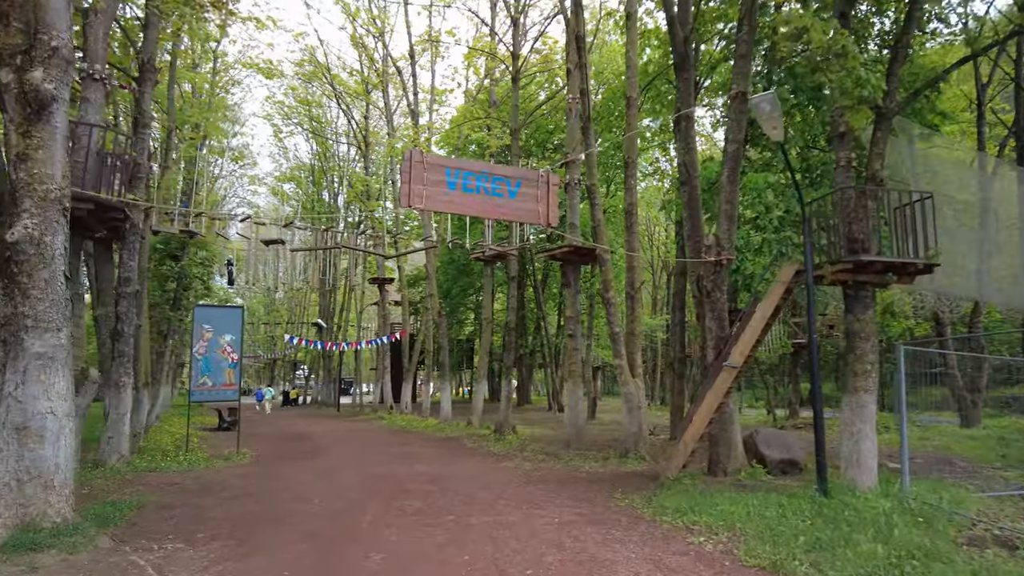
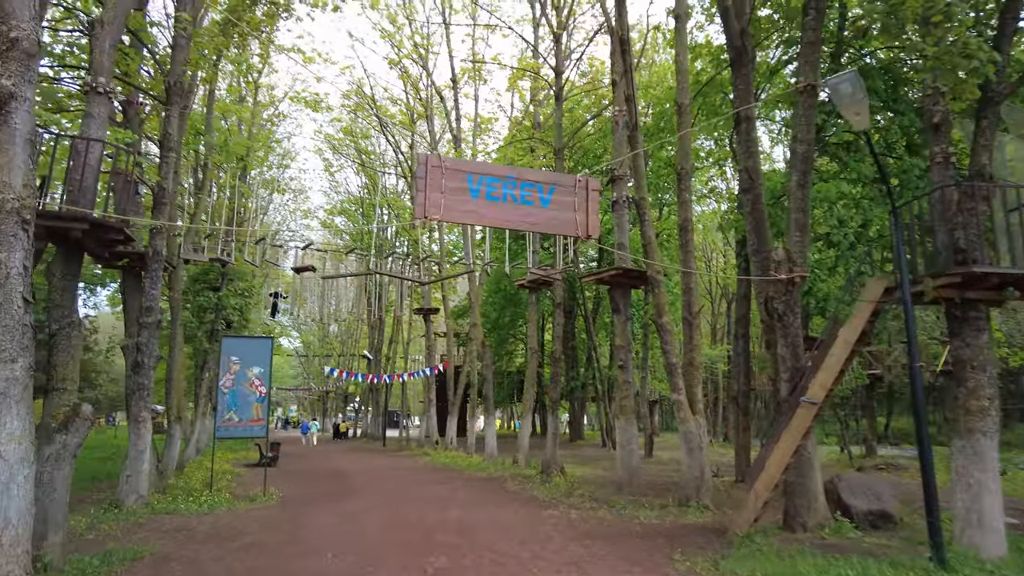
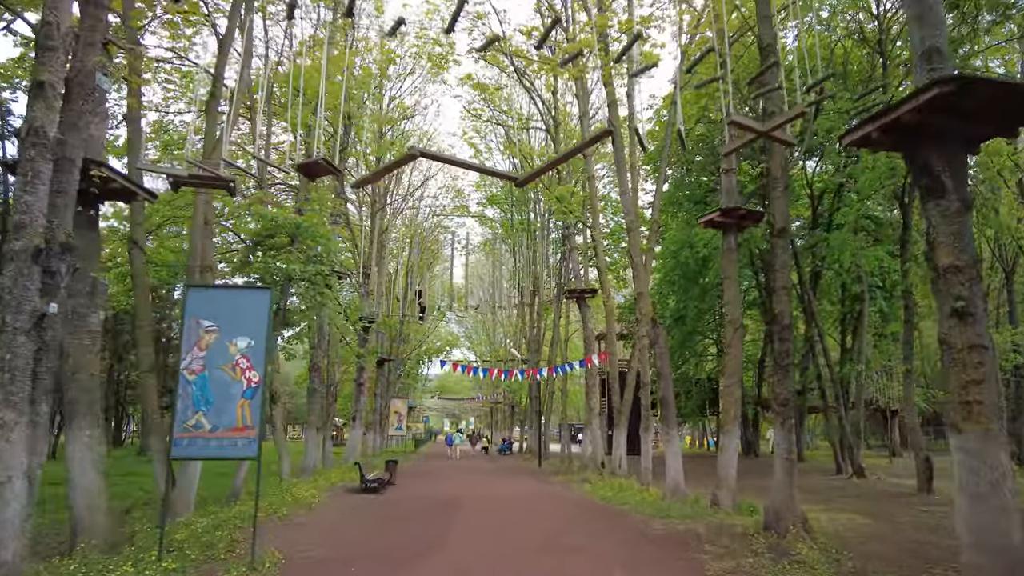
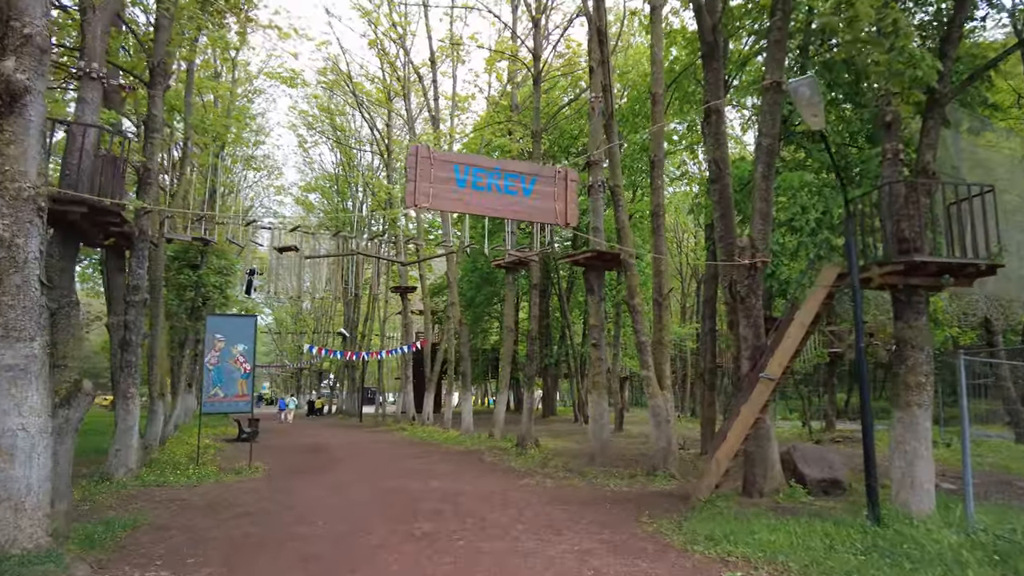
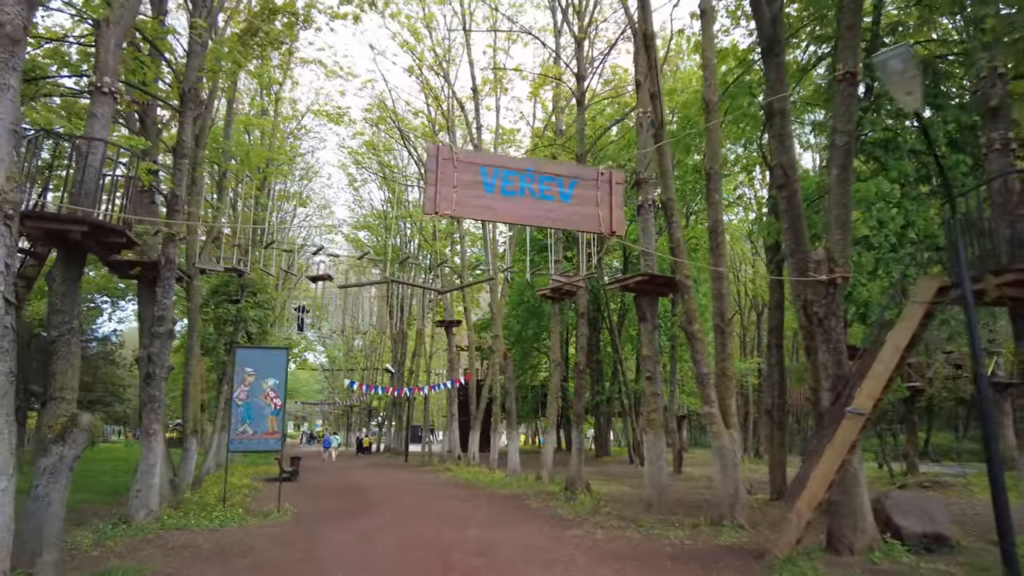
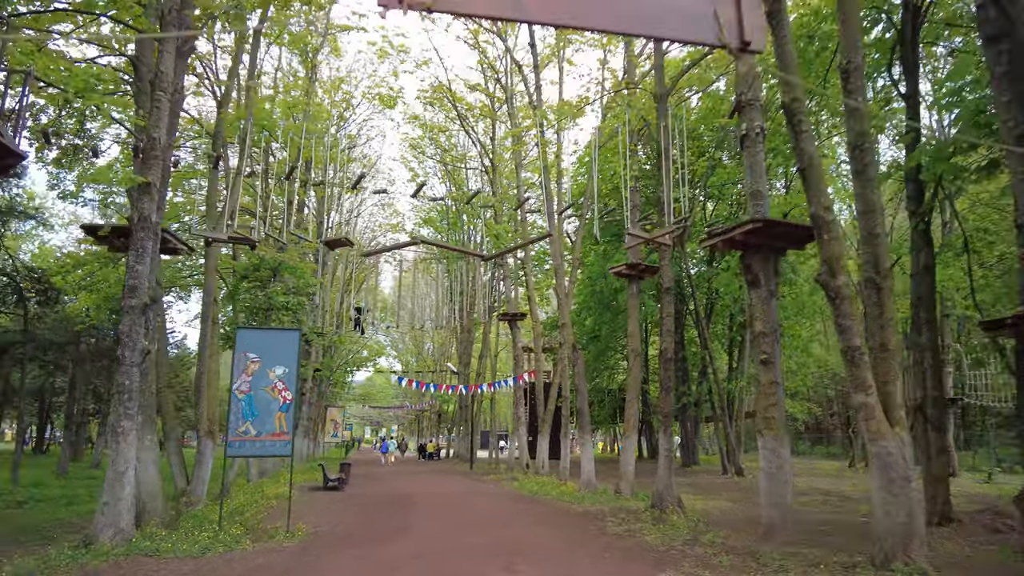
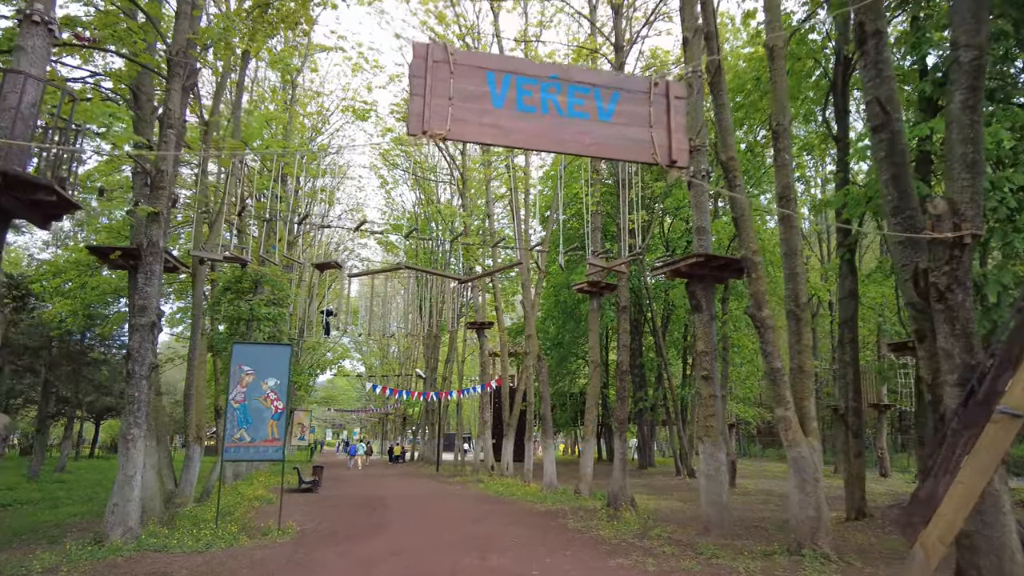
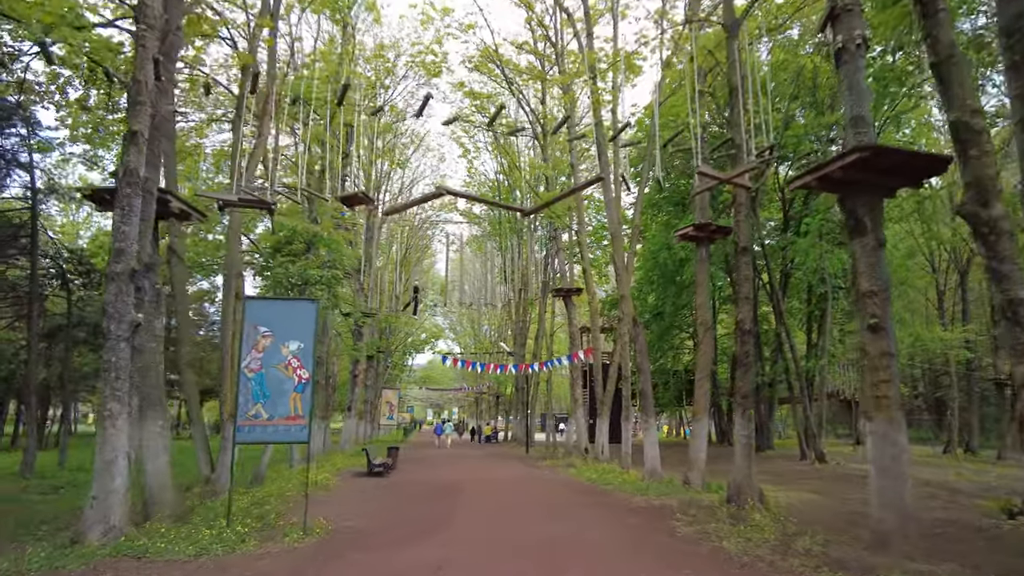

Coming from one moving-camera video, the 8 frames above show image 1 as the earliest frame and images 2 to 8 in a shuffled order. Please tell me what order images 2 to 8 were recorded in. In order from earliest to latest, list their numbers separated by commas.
4, 2, 5, 7, 6, 8, 3
